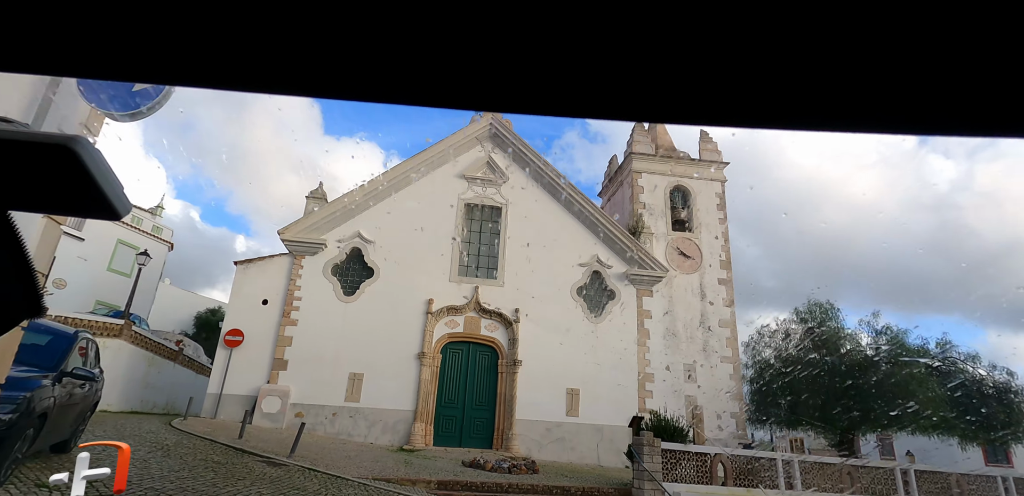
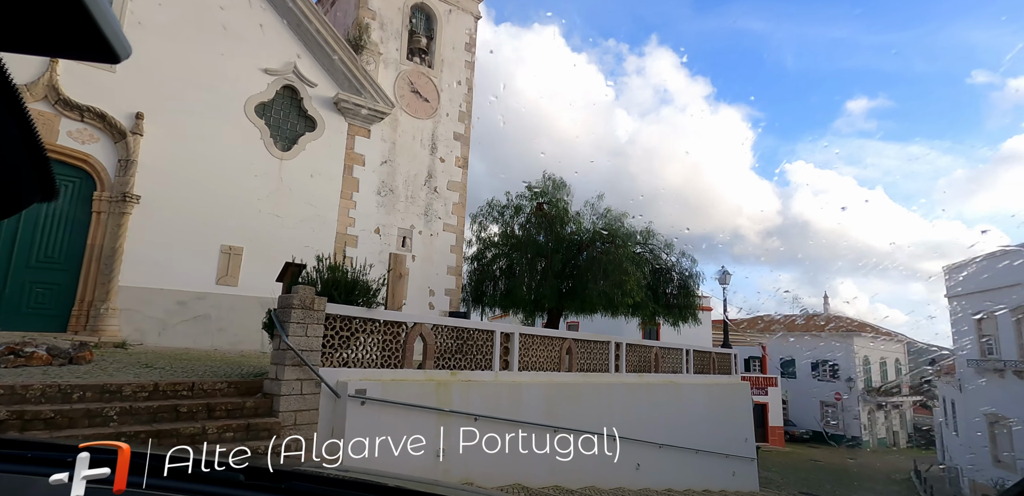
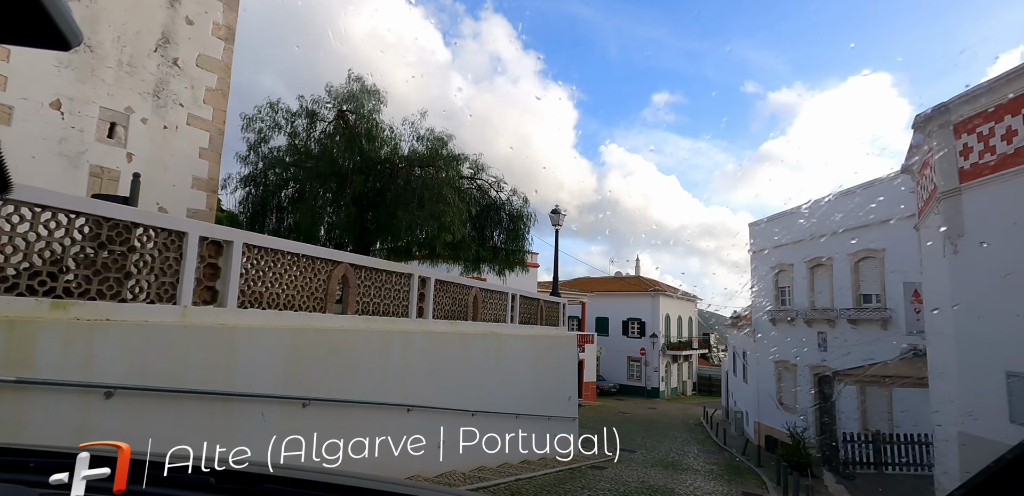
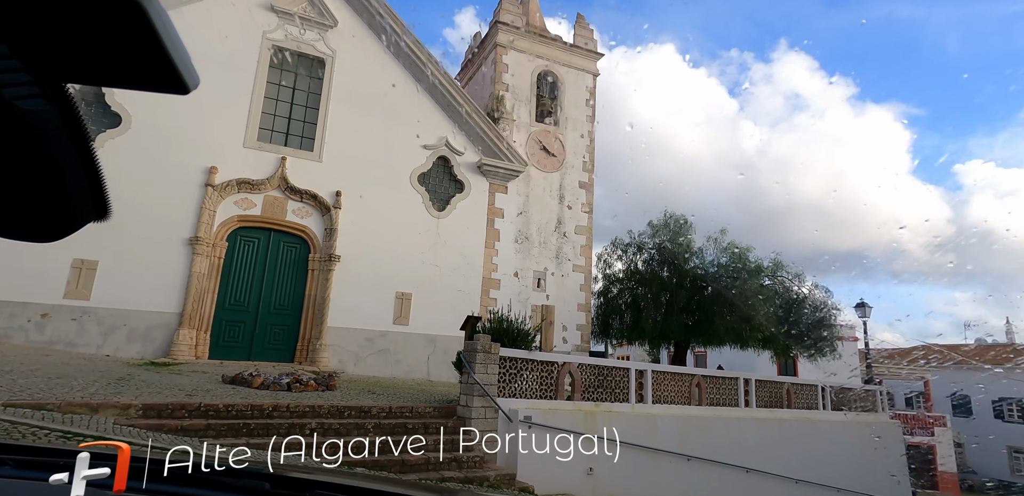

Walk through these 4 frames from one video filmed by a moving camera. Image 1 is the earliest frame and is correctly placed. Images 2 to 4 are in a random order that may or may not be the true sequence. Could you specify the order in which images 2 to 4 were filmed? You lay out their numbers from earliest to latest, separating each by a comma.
4, 2, 3
